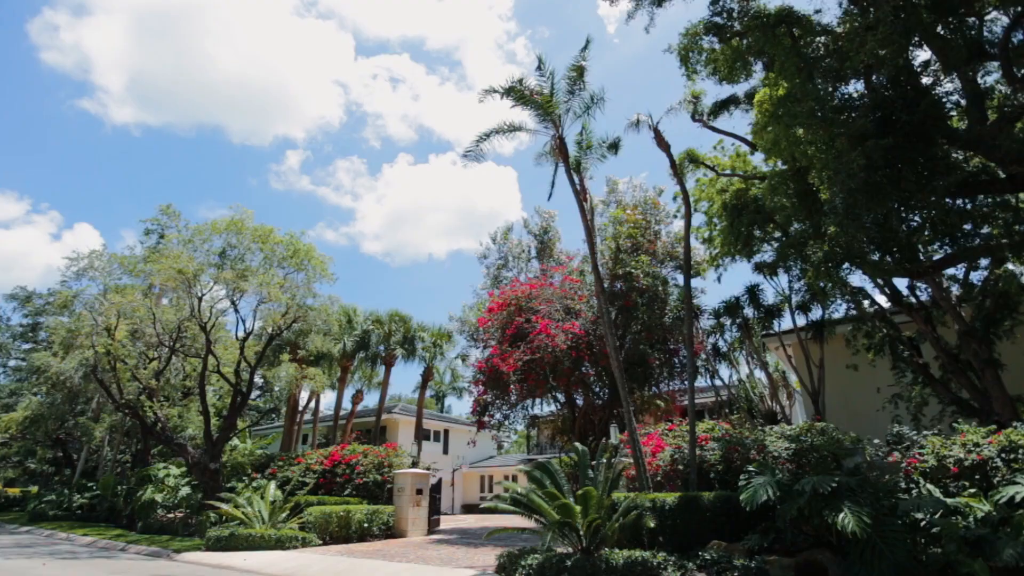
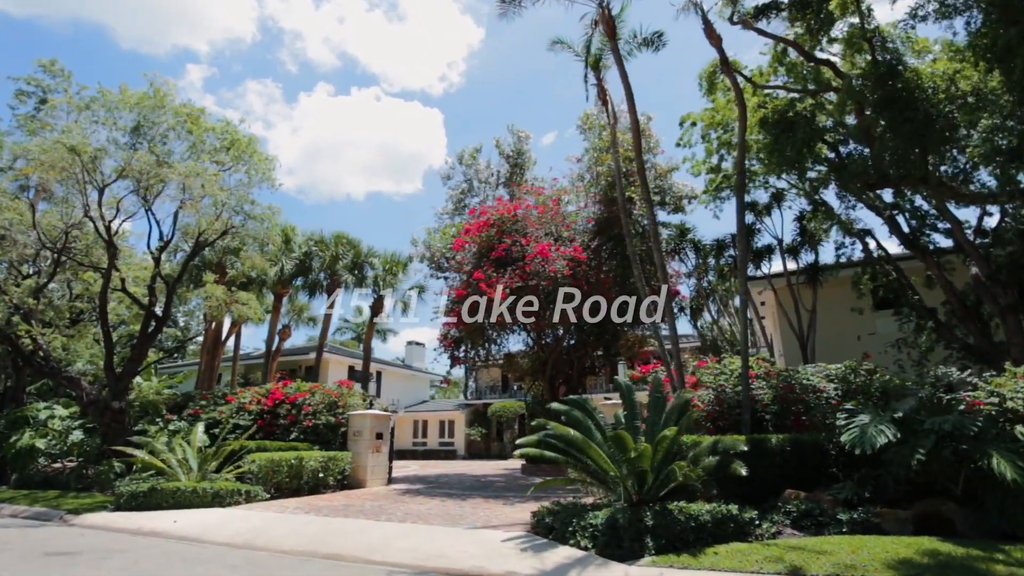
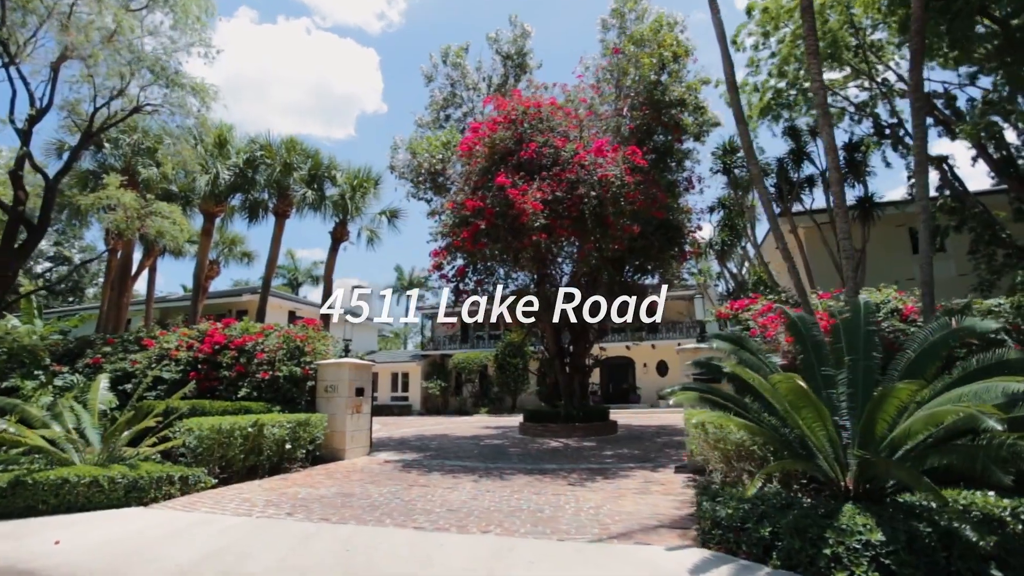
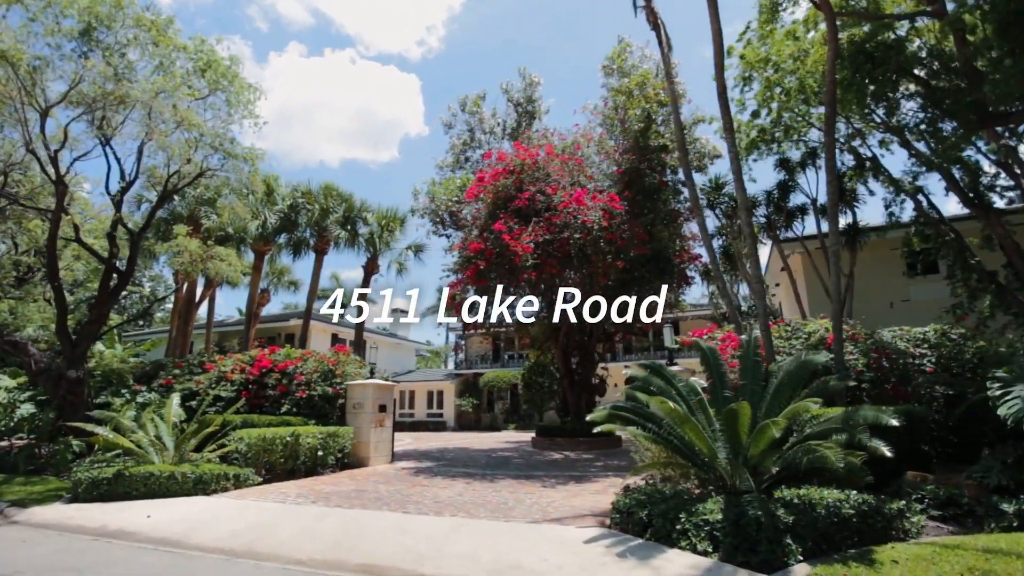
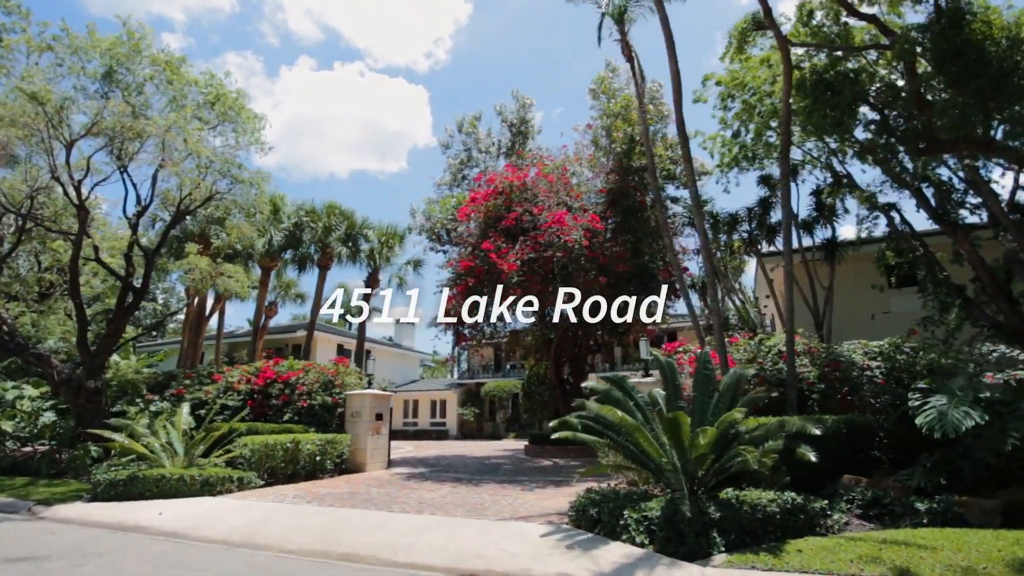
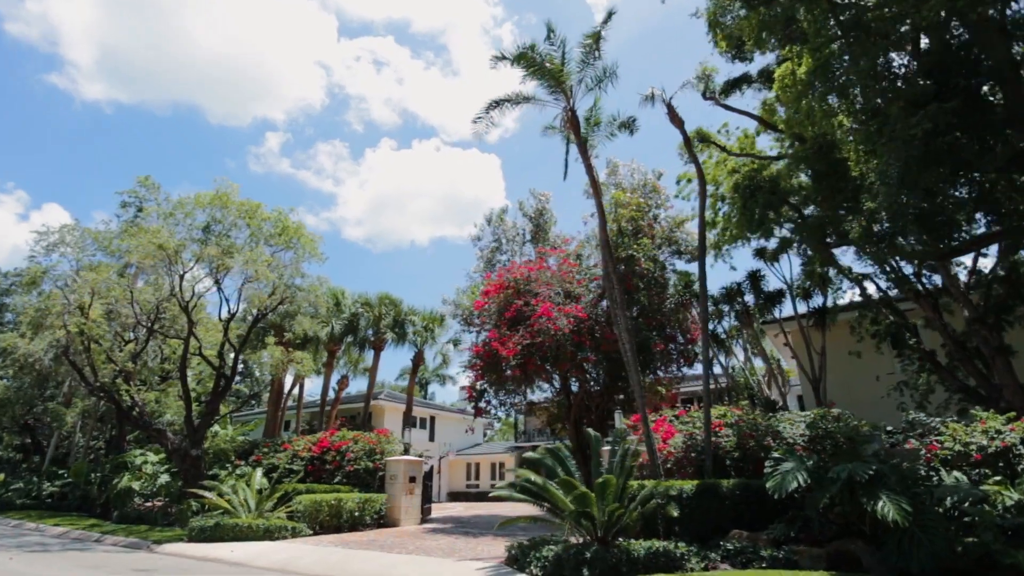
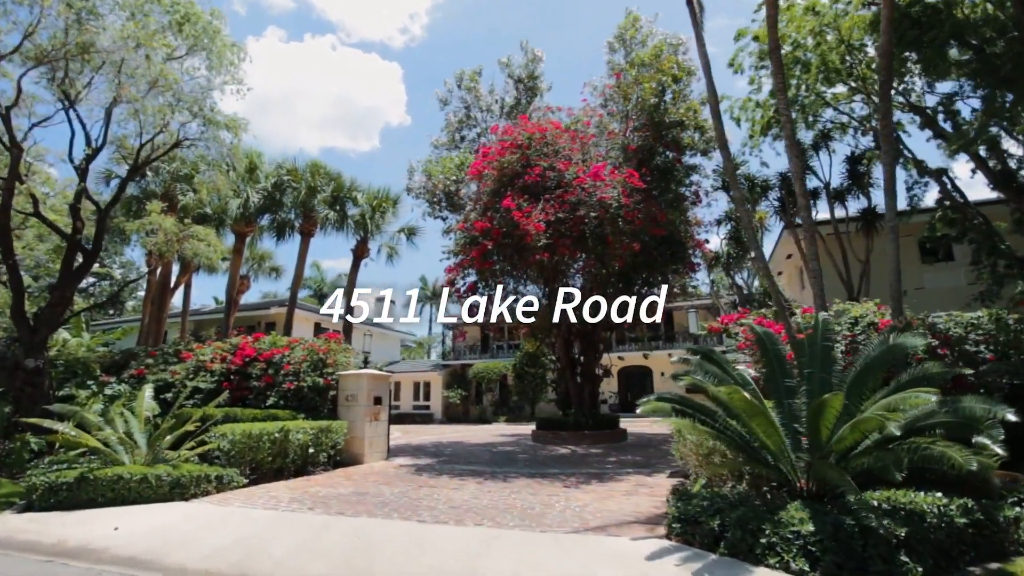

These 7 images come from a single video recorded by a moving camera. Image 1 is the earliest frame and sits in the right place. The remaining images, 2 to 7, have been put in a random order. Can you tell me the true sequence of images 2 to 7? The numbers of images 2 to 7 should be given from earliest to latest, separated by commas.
6, 2, 5, 4, 7, 3
